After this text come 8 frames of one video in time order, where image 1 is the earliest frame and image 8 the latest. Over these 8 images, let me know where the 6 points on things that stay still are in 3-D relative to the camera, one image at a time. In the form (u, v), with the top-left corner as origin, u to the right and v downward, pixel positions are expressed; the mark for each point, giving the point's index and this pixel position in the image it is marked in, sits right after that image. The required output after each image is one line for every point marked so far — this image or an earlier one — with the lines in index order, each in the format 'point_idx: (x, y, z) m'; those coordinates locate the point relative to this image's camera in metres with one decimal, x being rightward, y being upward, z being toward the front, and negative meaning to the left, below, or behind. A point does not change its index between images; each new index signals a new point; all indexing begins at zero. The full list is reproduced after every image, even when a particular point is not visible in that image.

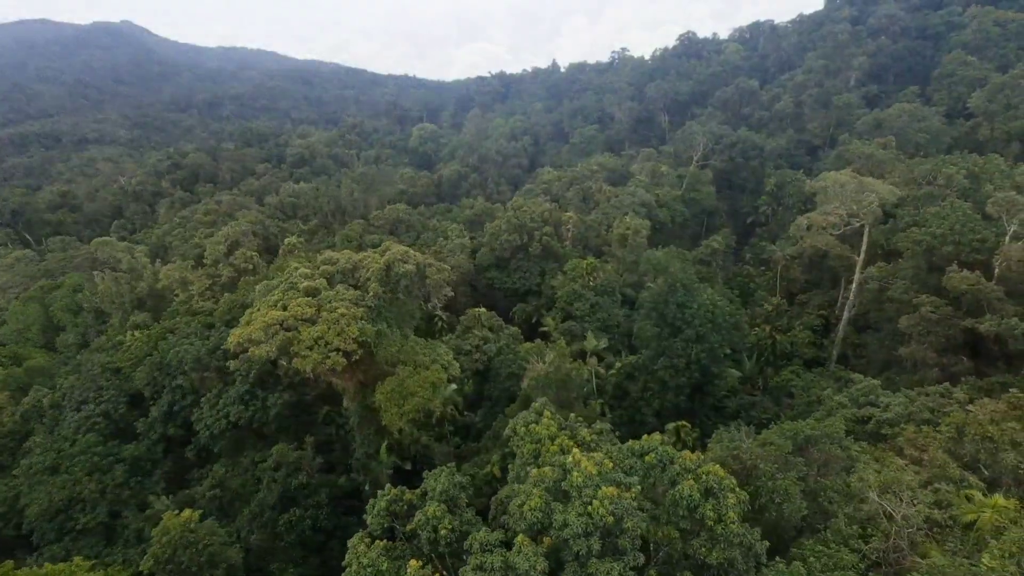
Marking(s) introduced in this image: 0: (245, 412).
0: (-9.0, -4.2, +18.4) m
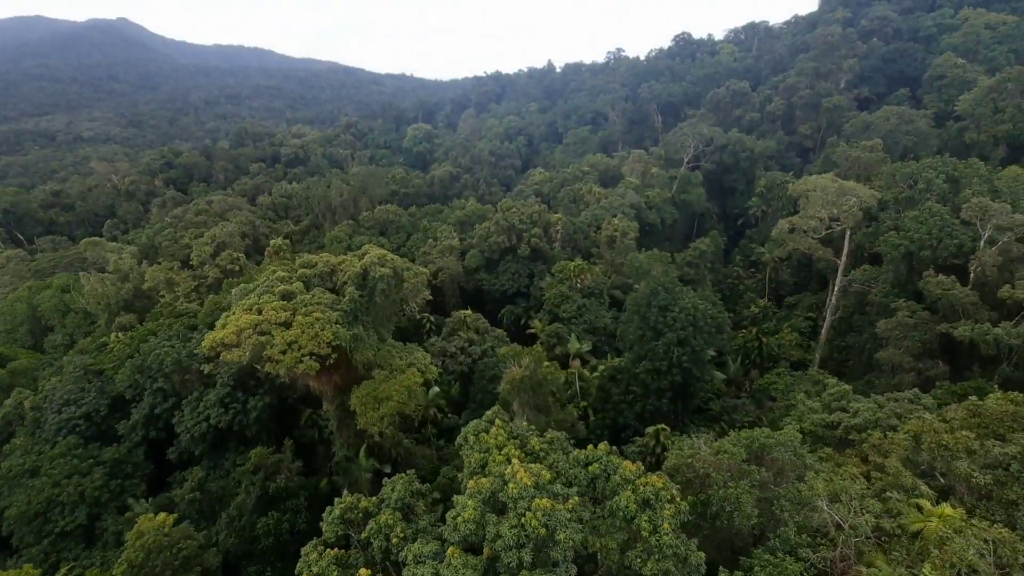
0: (-9.7, -4.3, +18.3) m
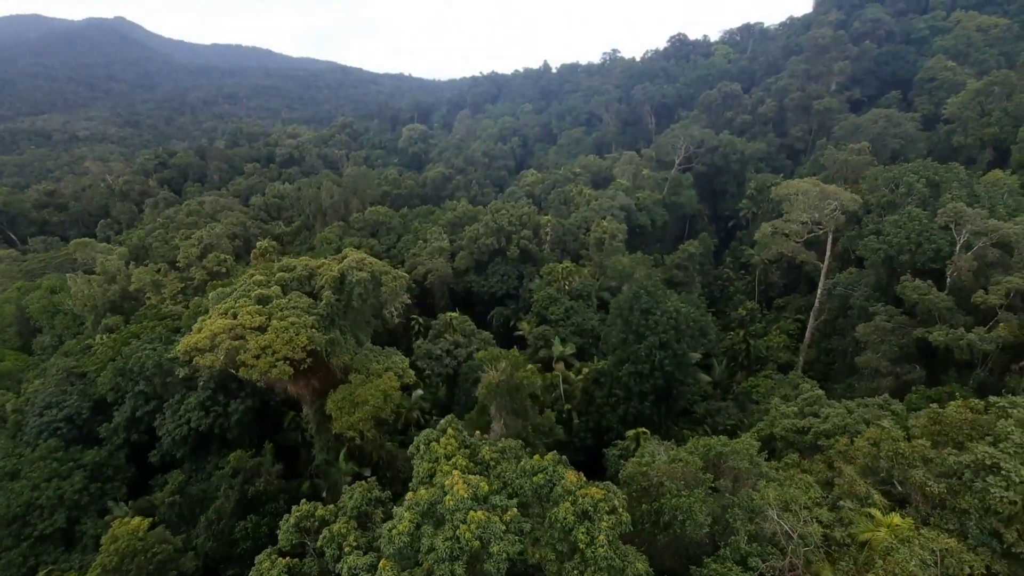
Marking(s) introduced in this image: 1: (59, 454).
0: (-10.3, -4.4, +18.3) m
1: (-15.4, -5.7, +18.6) m
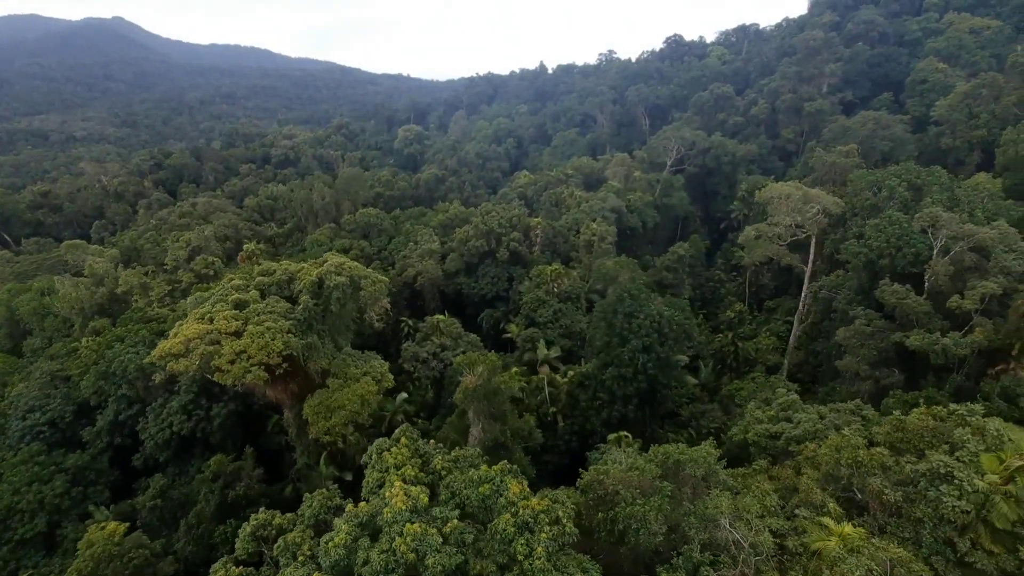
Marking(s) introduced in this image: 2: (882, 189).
0: (-10.9, -4.5, +18.3) m
1: (-16.0, -5.8, +18.6) m
2: (+13.4, +3.6, +19.8) m
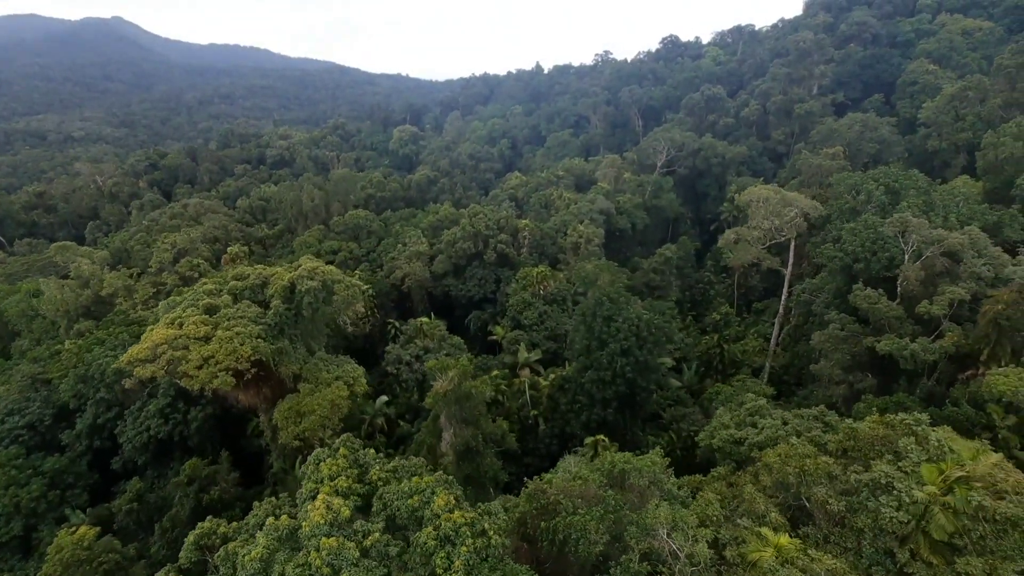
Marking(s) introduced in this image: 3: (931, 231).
0: (-11.7, -4.6, +18.3) m
1: (-16.8, -5.9, +18.6) m
2: (+12.7, +3.5, +19.8) m
3: (+11.8, +1.6, +15.3) m
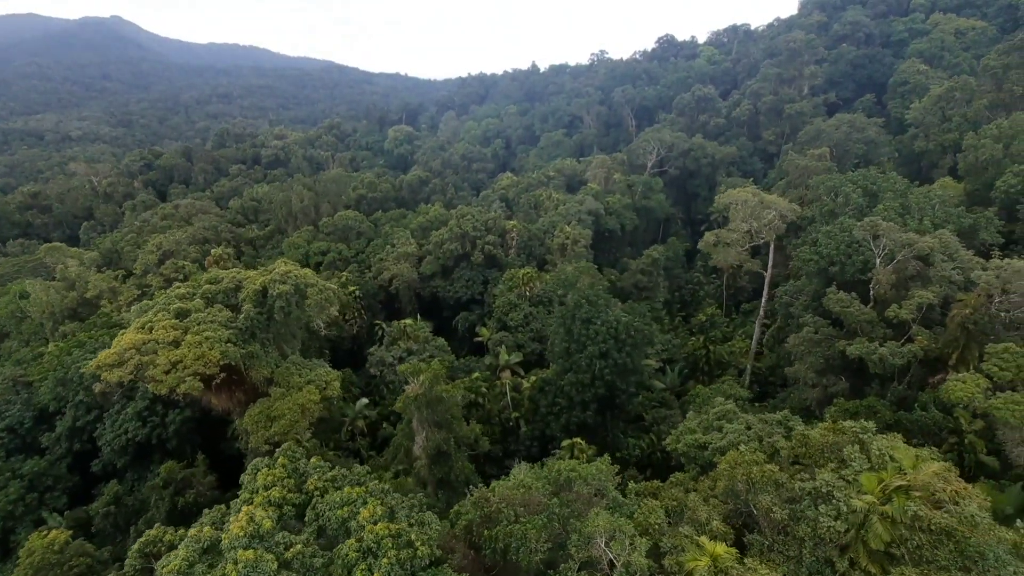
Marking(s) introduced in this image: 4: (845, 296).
0: (-12.5, -4.7, +18.3) m
1: (-17.6, -6.0, +18.6) m
2: (+11.9, +3.4, +19.8) m
3: (+11.0, +1.5, +15.3) m
4: (+9.6, -0.2, +15.7) m
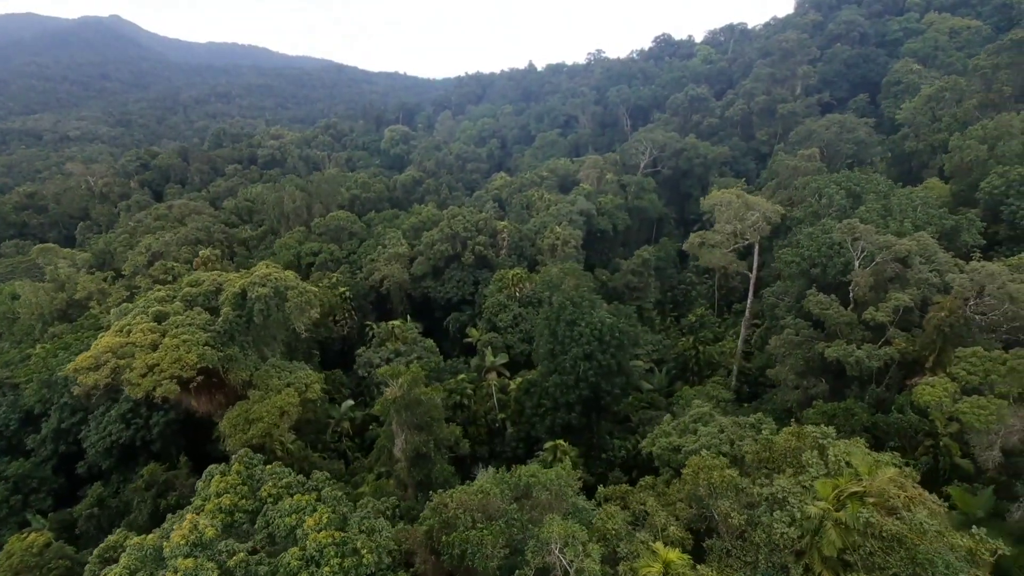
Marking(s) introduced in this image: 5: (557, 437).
0: (-13.0, -4.8, +18.4) m
1: (-18.1, -6.1, +18.6) m
2: (+11.3, +3.3, +19.8) m
3: (+10.5, +1.4, +15.3) m
4: (+9.0, -0.3, +15.7) m
5: (+1.6, -5.5, +20.1) m
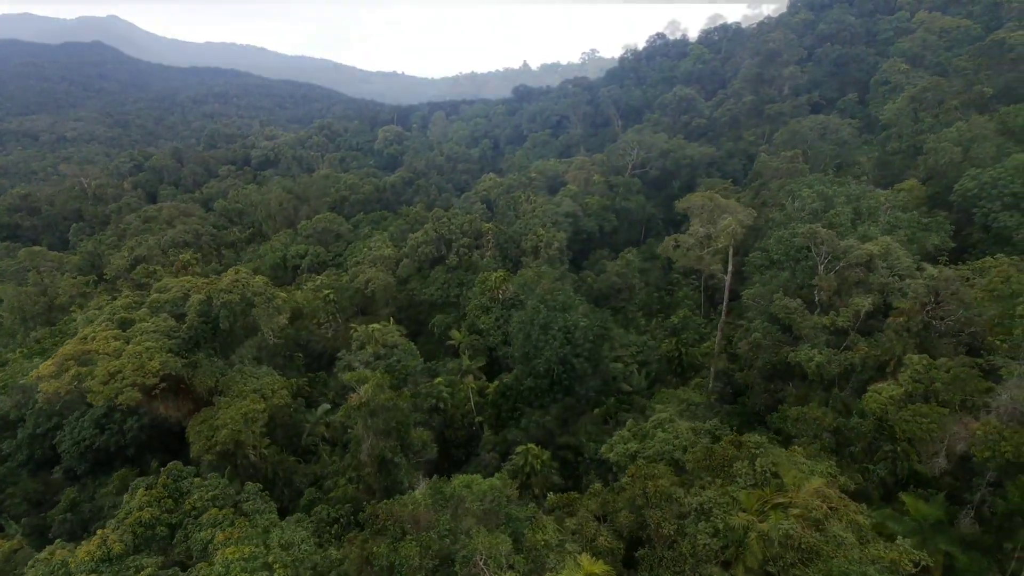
0: (-14.0, -5.0, +18.4) m
1: (-19.1, -6.3, +18.7) m
2: (+10.4, +3.2, +19.8) m
3: (+9.5, +1.3, +15.3) m
4: (+8.0, -0.4, +15.7) m
5: (+0.7, -5.7, +20.1) m
